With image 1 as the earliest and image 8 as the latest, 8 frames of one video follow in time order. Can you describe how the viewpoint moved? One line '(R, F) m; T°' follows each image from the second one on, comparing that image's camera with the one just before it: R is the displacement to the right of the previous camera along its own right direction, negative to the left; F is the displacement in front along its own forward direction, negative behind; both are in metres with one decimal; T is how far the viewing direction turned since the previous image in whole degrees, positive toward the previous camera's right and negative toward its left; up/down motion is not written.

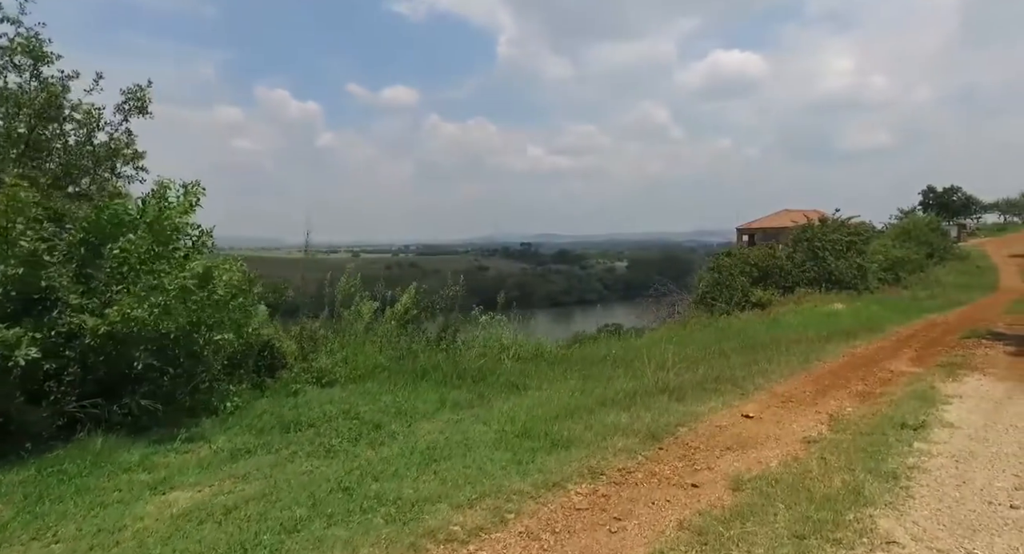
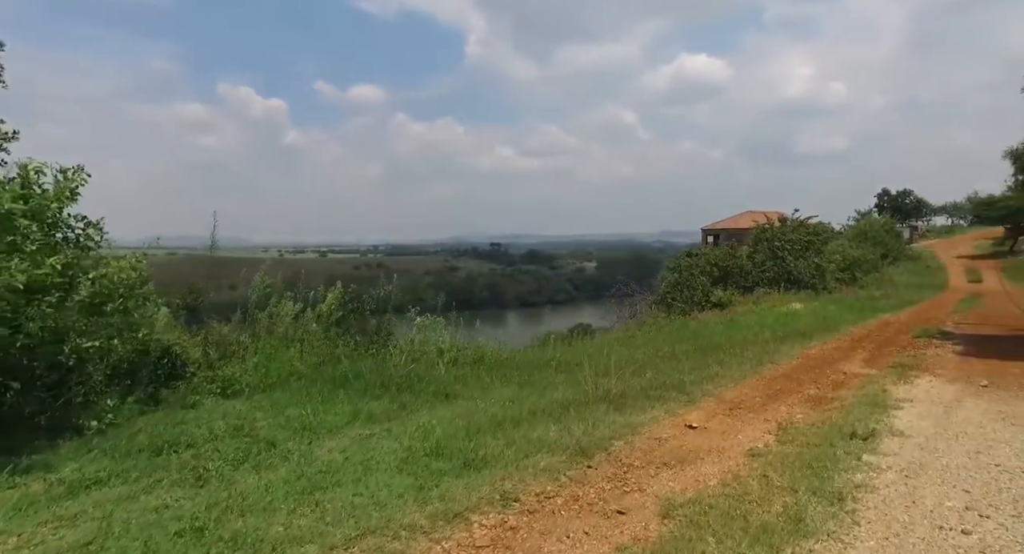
(+0.4, +0.6) m; +3°
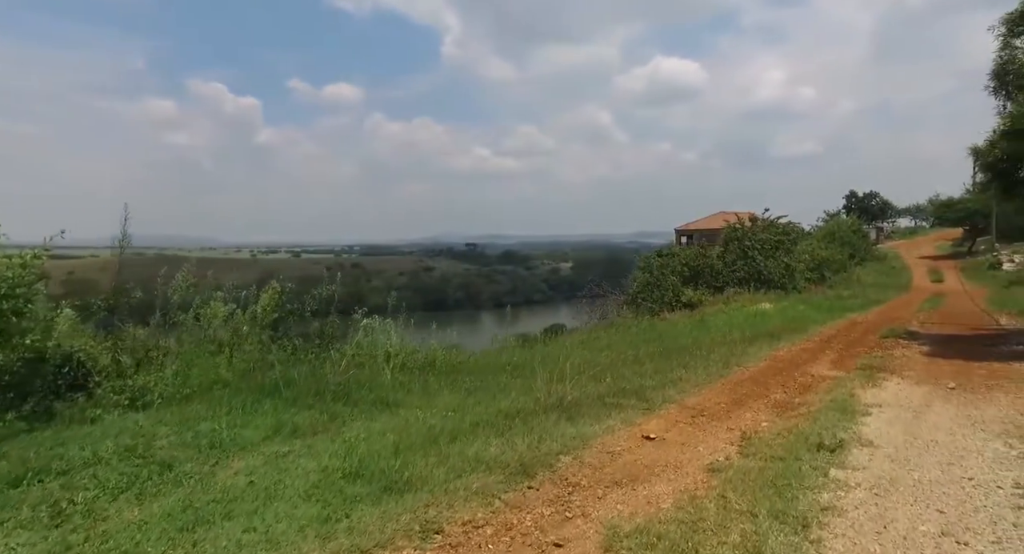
(+0.3, +0.5) m; +2°
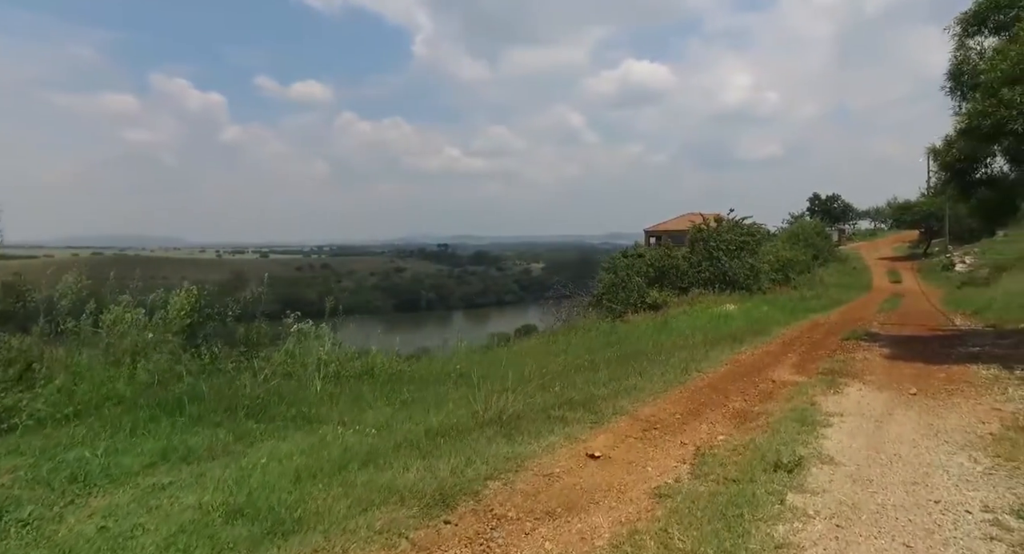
(+0.4, +0.6) m; +3°
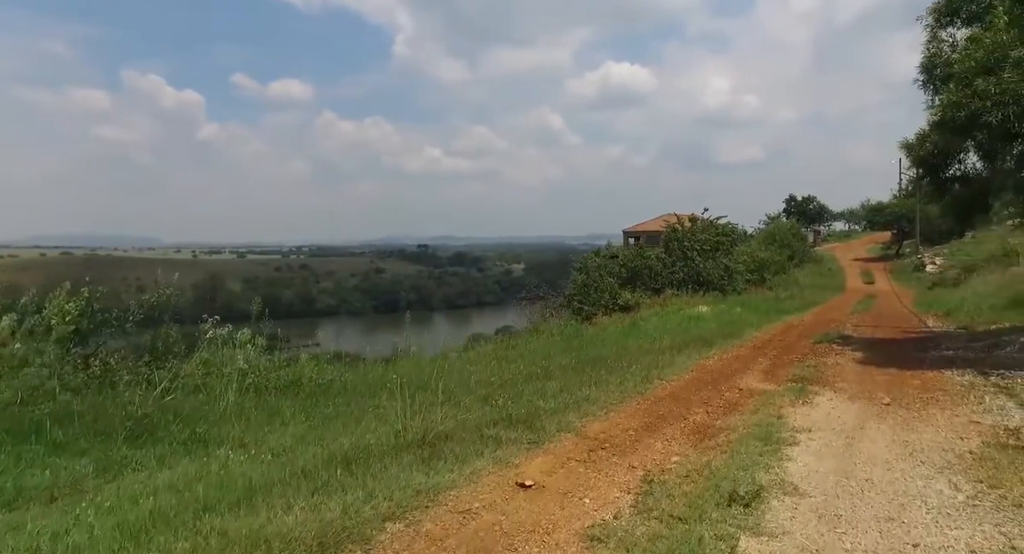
(+0.5, +0.7) m; +2°
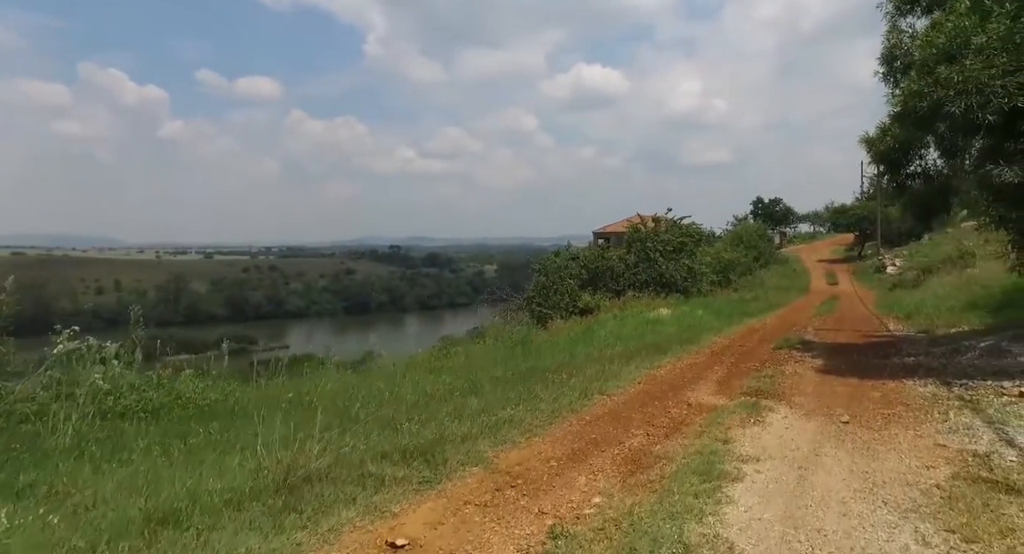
(+0.6, +1.0) m; +3°
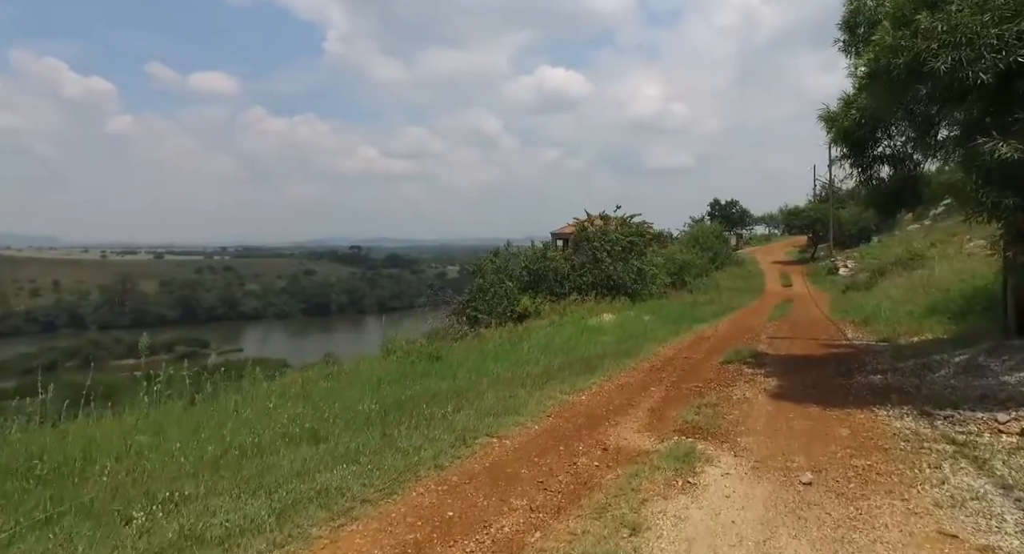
(+1.0, +2.1) m; +3°
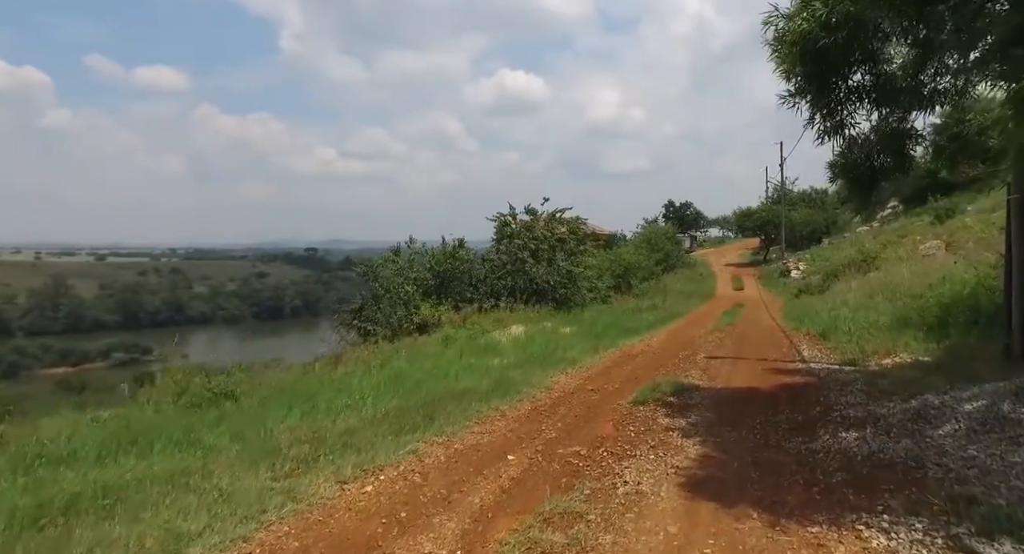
(+1.8, +3.7) m; +4°
